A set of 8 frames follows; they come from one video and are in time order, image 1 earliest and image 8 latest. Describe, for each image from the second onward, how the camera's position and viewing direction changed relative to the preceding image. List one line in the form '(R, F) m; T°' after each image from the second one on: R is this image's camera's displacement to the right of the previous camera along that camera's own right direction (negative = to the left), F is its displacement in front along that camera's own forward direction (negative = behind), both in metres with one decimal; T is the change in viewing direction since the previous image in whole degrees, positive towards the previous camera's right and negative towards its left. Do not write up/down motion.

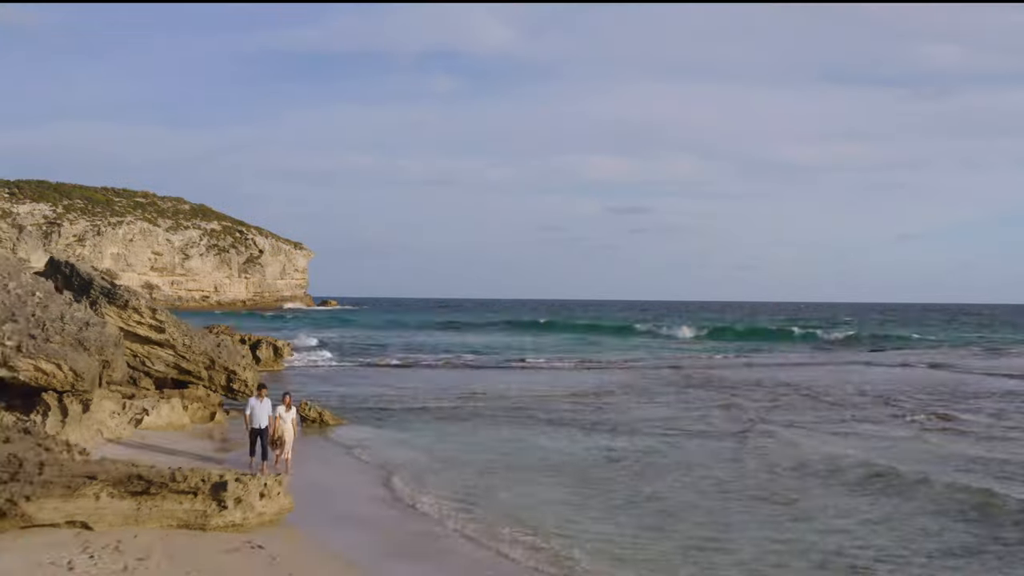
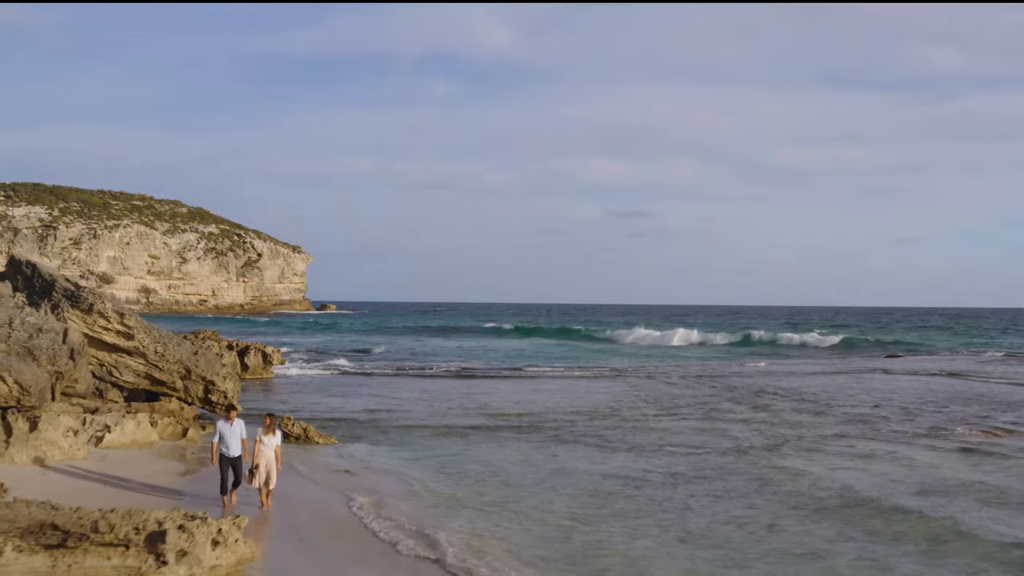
(-0.1, +1.5) m; 0°
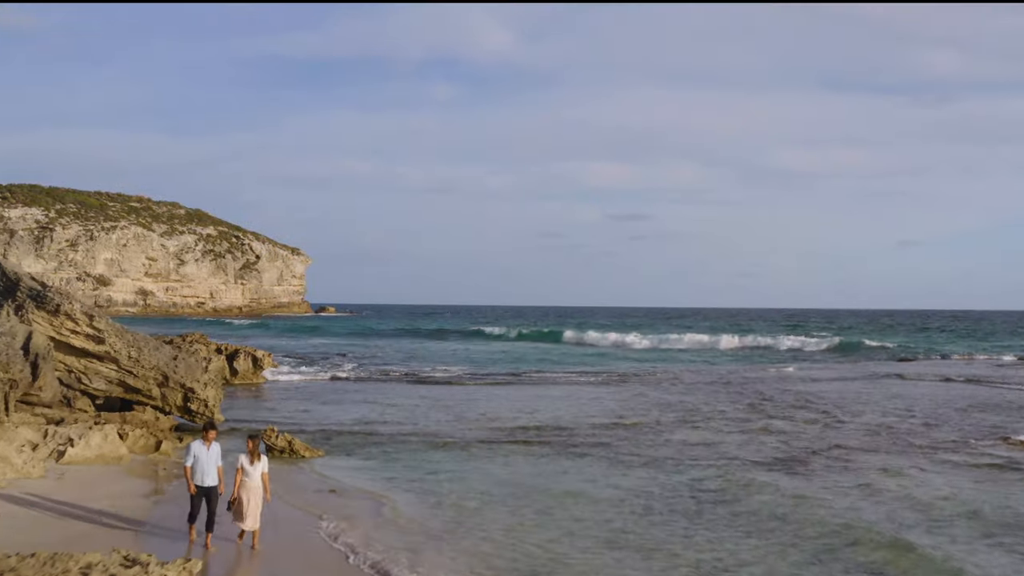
(-0.1, +1.2) m; 0°
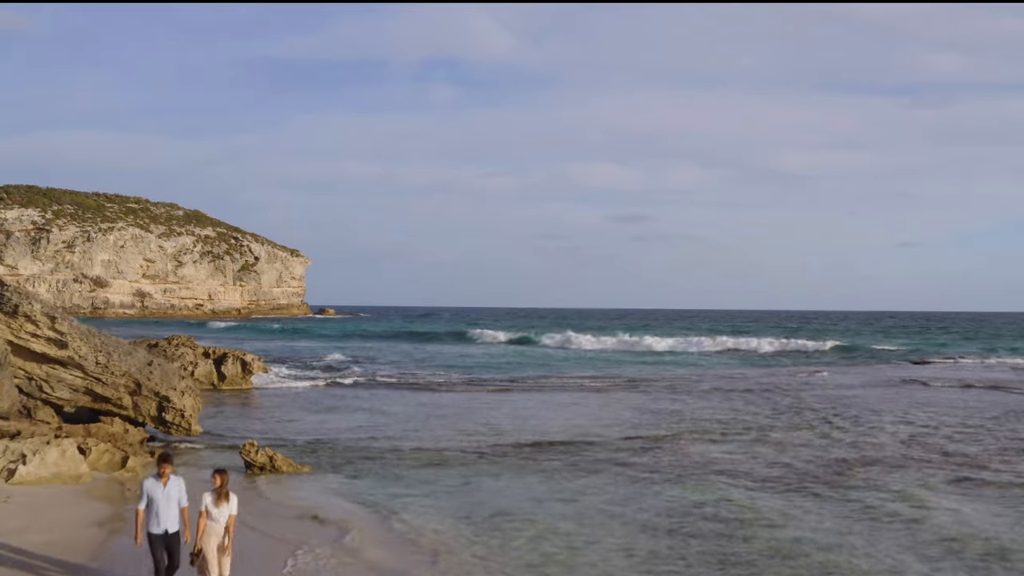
(-0.1, +1.3) m; 0°
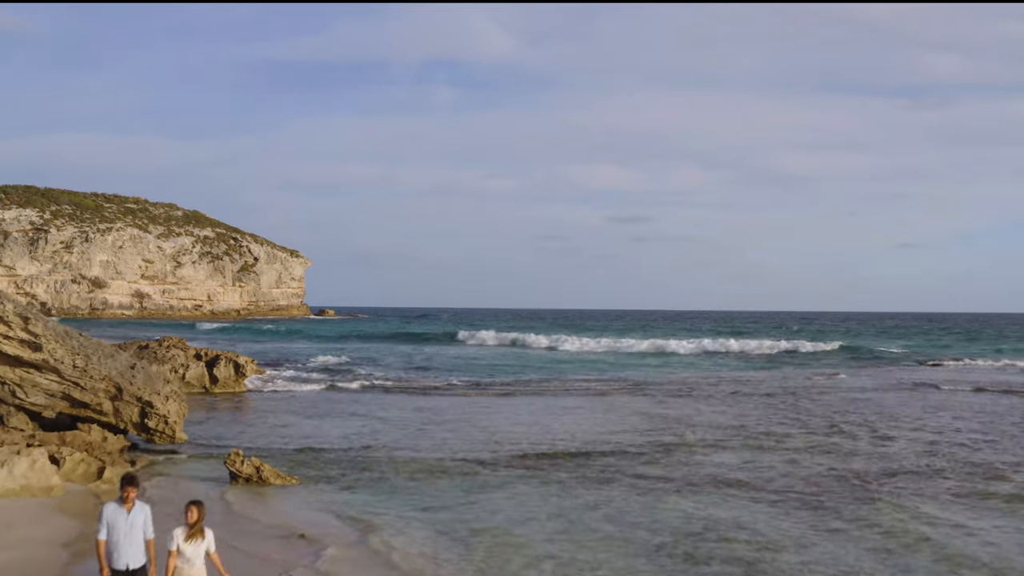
(-0.1, +0.8) m; 0°
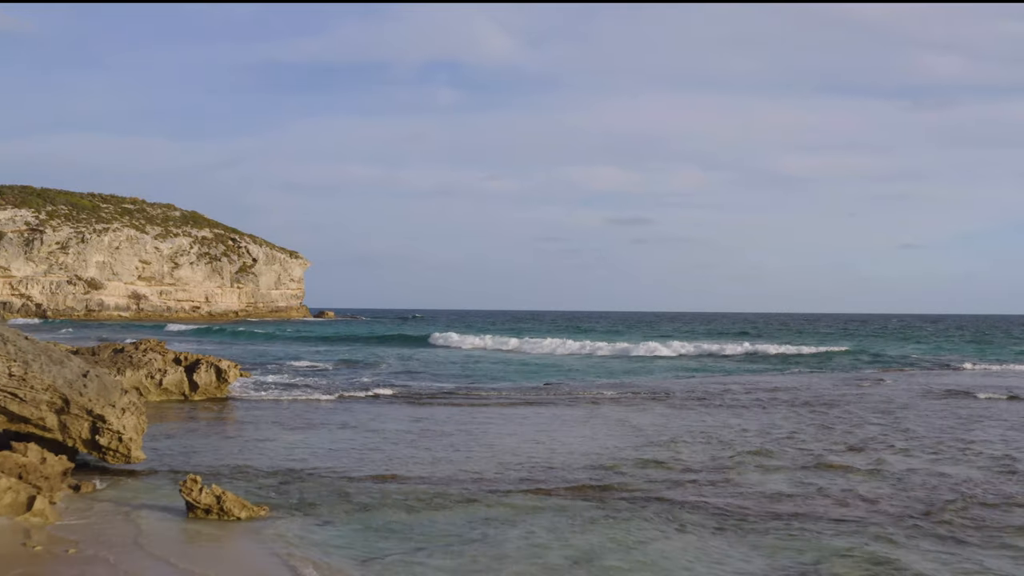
(-0.1, +1.7) m; 0°
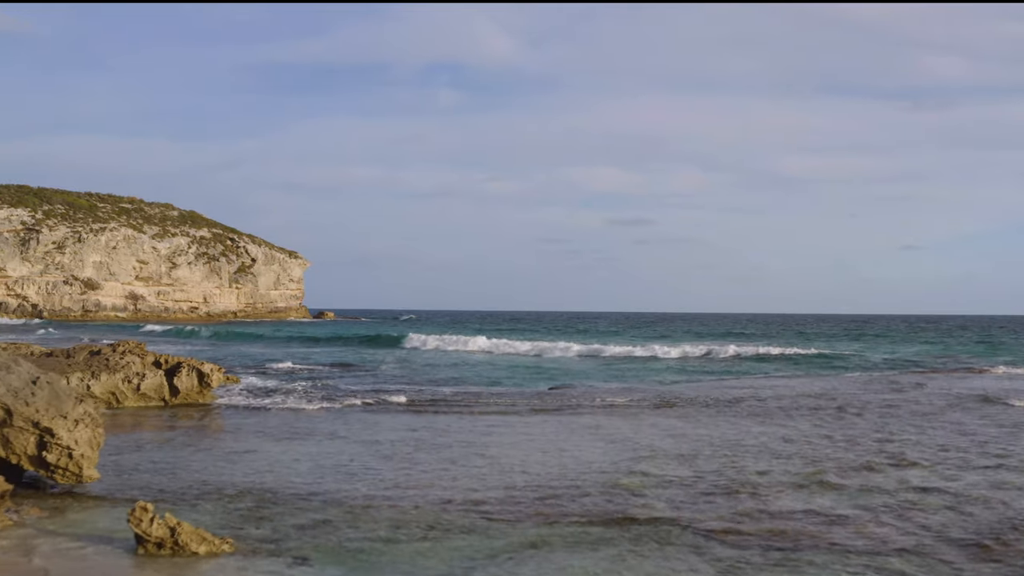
(-0.1, +1.4) m; 0°
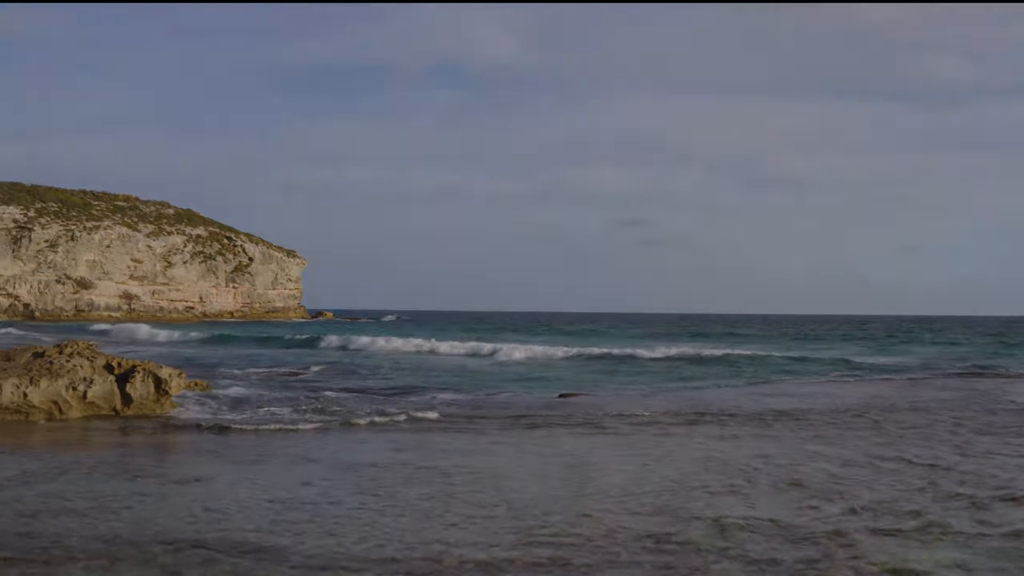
(-0.1, +2.6) m; 0°
